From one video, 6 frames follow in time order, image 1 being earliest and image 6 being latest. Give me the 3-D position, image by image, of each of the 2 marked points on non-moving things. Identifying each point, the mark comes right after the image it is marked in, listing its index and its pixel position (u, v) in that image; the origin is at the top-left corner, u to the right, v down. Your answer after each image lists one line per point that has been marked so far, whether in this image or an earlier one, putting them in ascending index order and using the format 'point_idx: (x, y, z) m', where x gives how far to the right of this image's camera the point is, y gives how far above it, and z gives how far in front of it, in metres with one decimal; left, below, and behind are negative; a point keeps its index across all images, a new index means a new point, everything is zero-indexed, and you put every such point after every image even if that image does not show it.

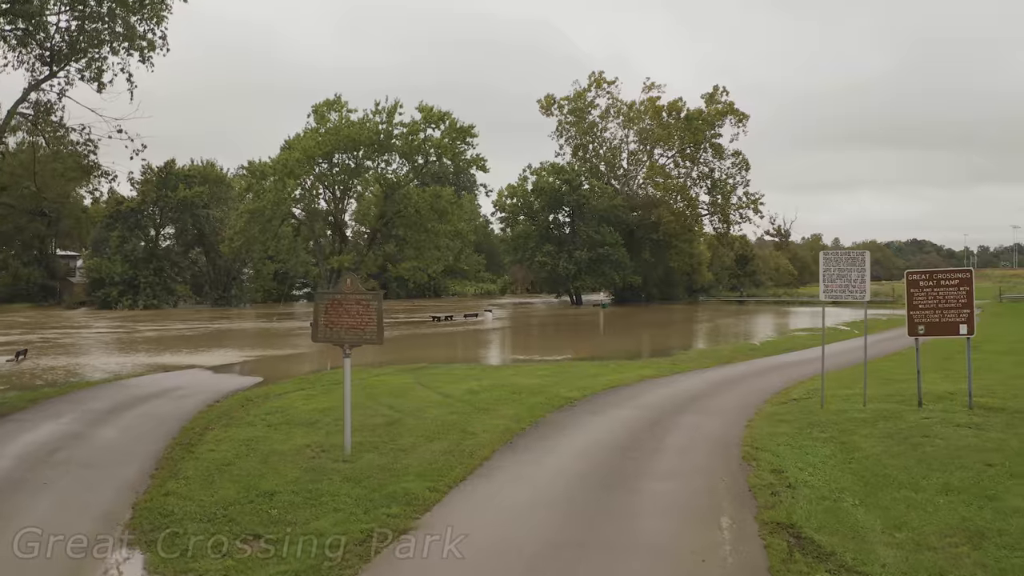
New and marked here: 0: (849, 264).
0: (+5.2, +0.4, +10.1) m
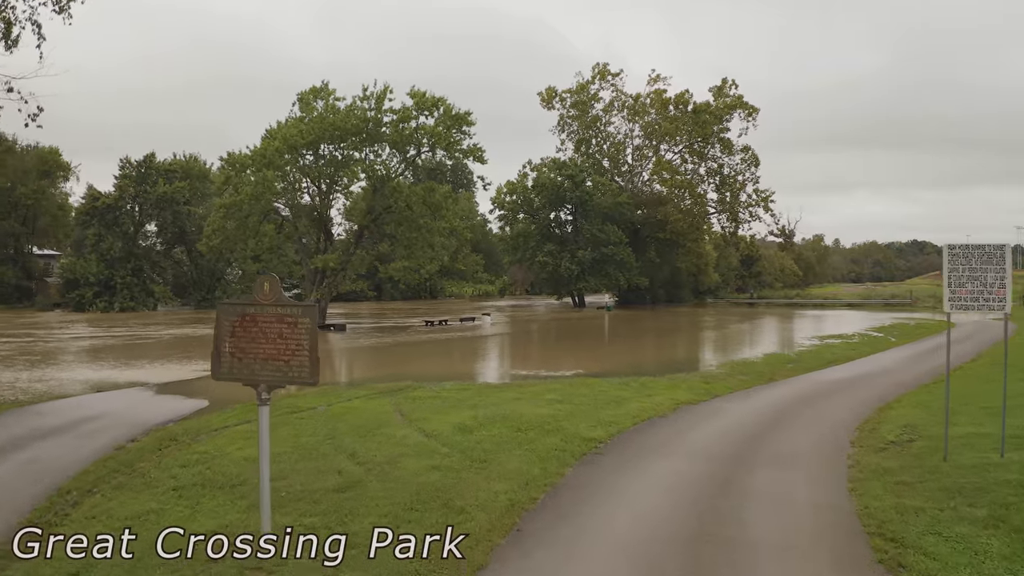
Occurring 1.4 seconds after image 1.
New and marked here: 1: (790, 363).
0: (+5.3, +0.3, +7.3) m
1: (+7.9, -2.1, +18.5) m
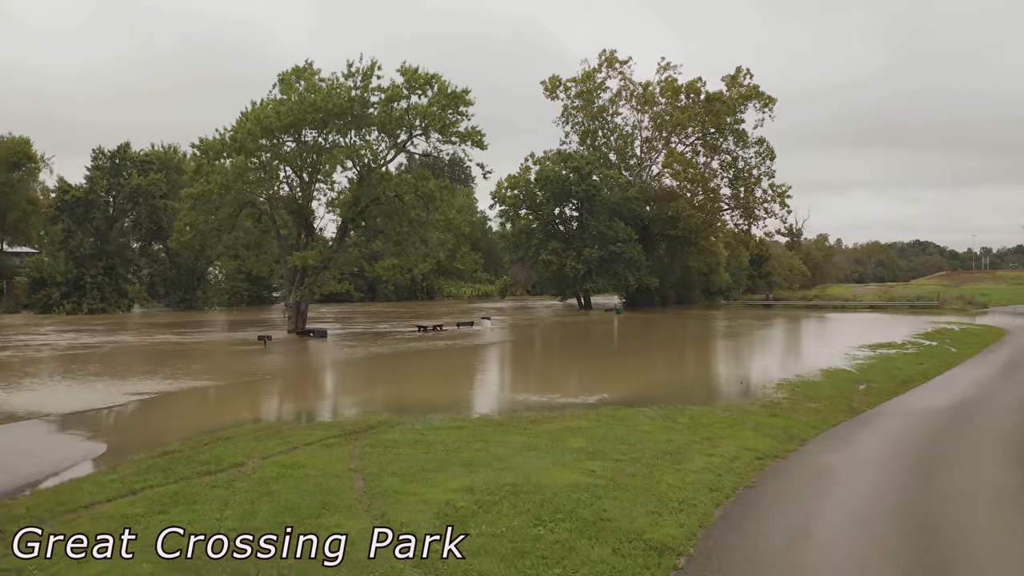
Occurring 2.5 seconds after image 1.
0: (+5.4, +0.2, +3.9) m
1: (+8.0, -2.2, +15.2) m
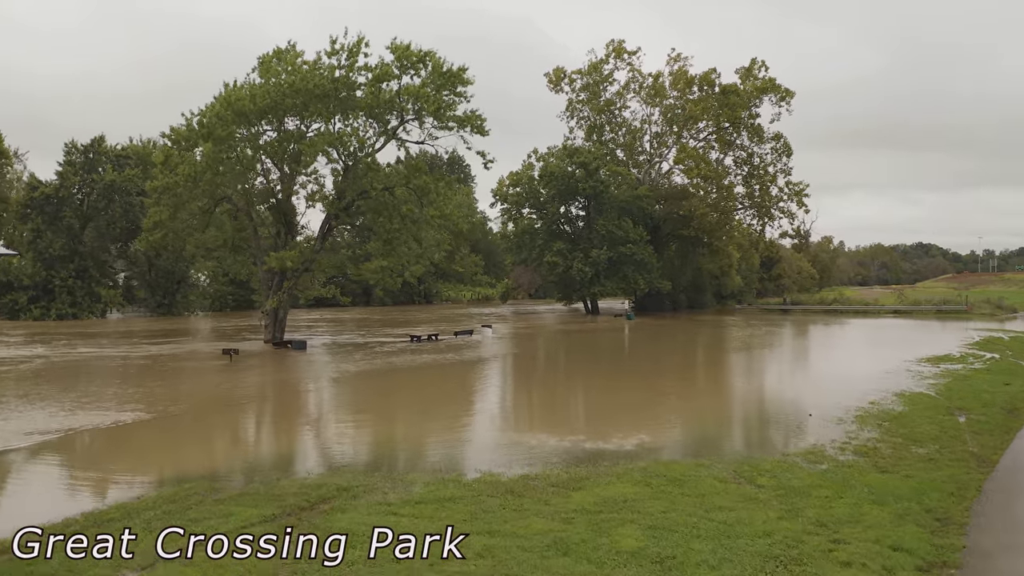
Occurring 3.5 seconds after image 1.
0: (+5.6, +0.1, +0.9) m
1: (+8.2, -2.3, +12.1) m
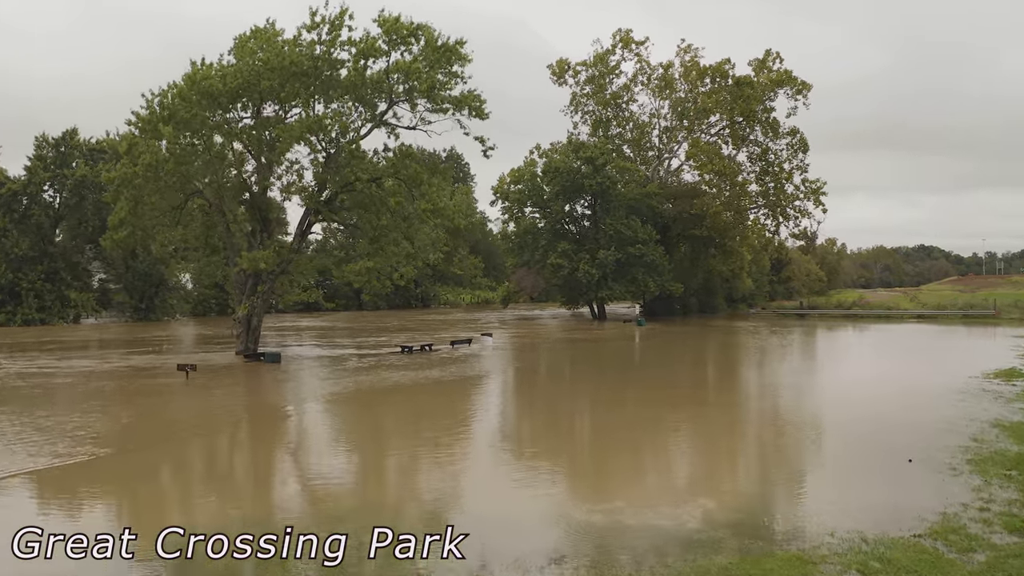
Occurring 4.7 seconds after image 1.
0: (+5.7, +0.1, -1.9) m
1: (+8.3, -2.4, +9.3) m
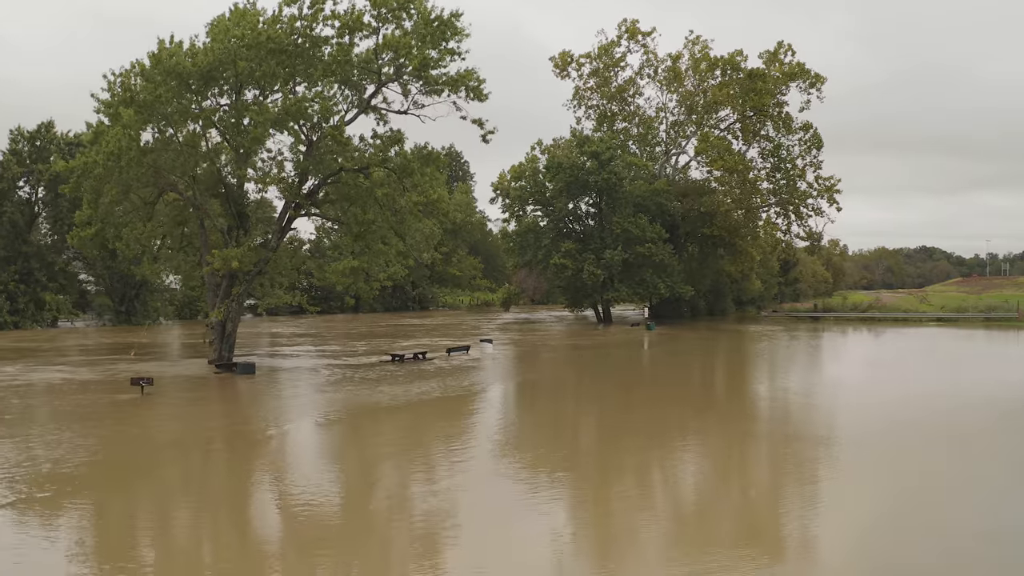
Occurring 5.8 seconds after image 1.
0: (+5.8, +0.1, -4.0) m
1: (+8.4, -2.5, +7.2) m
